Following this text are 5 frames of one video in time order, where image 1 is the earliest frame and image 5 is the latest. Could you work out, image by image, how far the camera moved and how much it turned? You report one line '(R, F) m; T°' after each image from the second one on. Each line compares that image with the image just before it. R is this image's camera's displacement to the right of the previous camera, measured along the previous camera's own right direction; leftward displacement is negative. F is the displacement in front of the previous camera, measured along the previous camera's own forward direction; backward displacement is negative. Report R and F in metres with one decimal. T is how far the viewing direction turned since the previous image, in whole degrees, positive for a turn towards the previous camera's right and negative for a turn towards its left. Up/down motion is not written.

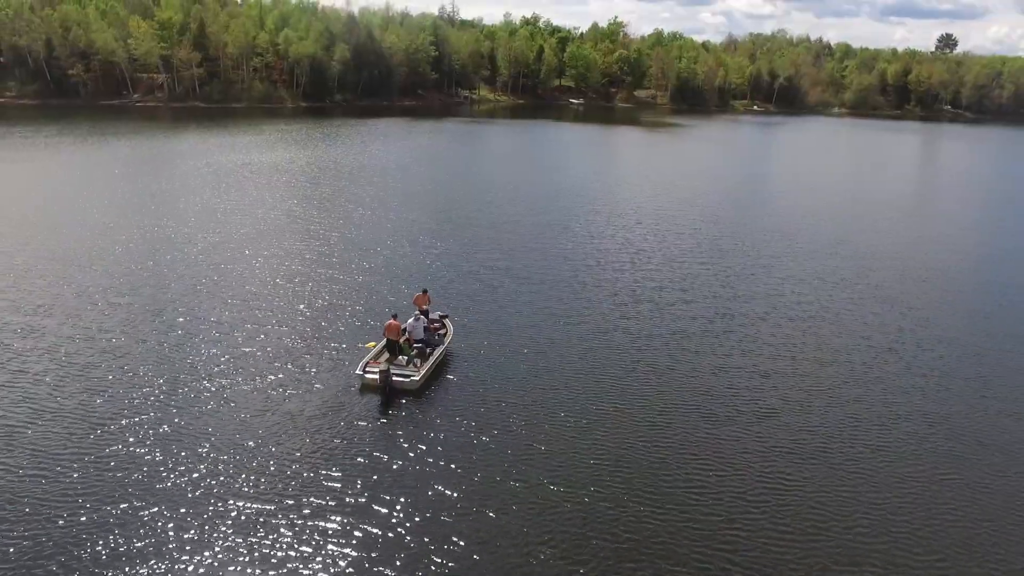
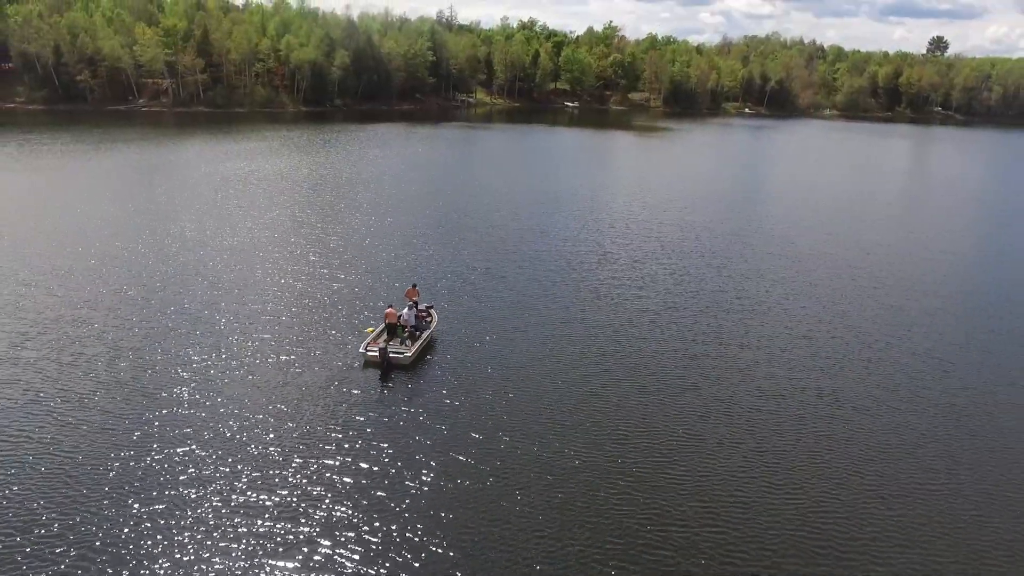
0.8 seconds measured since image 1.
(+0.5, -2.1) m; 0°
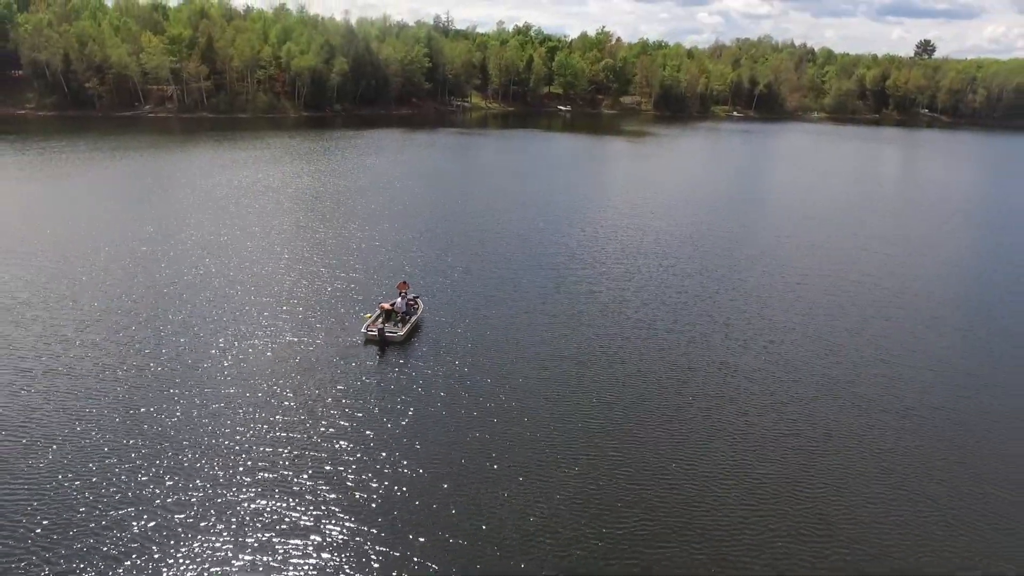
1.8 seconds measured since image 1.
(+0.6, -2.9) m; 0°
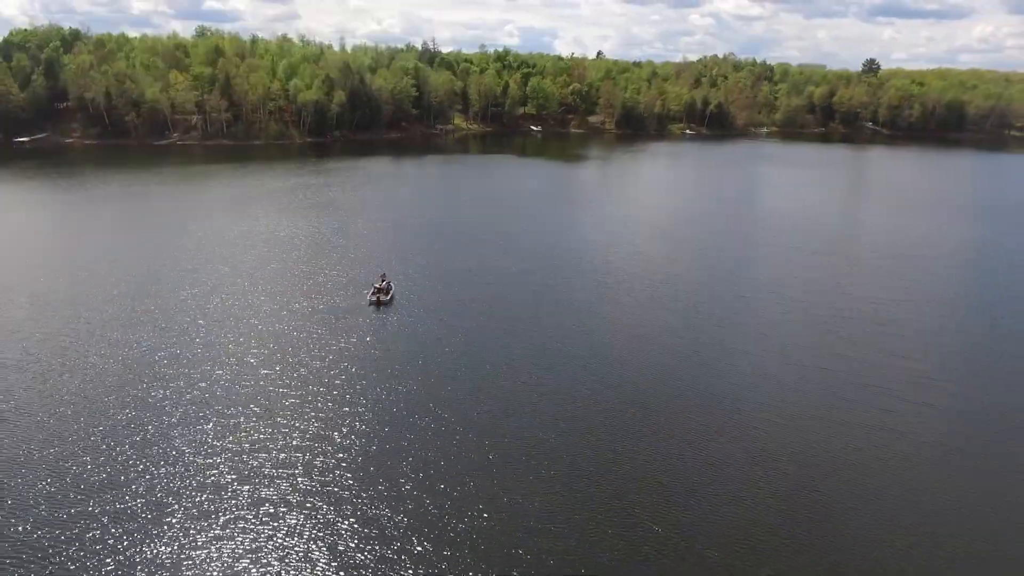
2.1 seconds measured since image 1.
(+2.7, -14.2) m; 0°
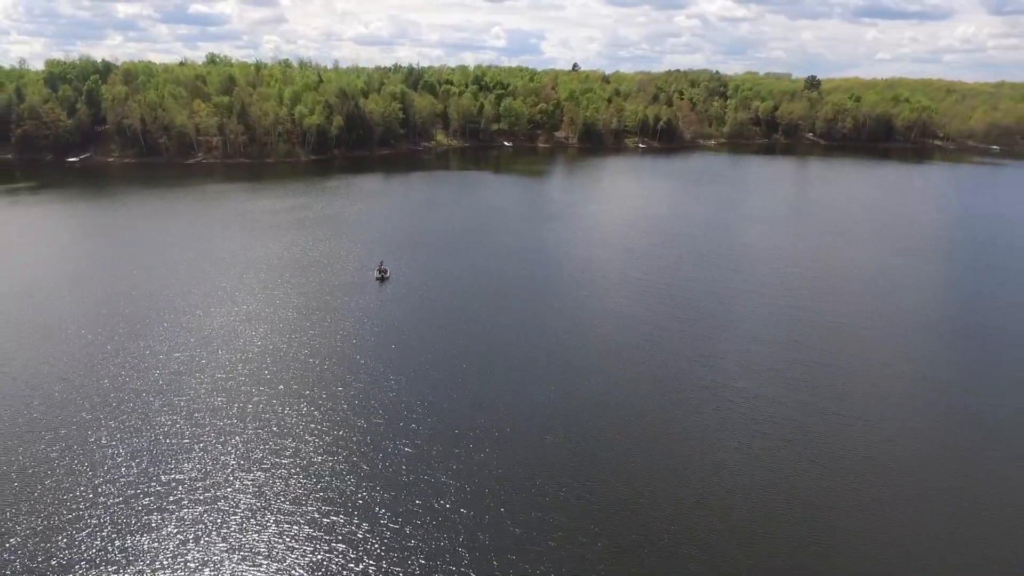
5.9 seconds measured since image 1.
(+2.6, -17.8) m; +1°
